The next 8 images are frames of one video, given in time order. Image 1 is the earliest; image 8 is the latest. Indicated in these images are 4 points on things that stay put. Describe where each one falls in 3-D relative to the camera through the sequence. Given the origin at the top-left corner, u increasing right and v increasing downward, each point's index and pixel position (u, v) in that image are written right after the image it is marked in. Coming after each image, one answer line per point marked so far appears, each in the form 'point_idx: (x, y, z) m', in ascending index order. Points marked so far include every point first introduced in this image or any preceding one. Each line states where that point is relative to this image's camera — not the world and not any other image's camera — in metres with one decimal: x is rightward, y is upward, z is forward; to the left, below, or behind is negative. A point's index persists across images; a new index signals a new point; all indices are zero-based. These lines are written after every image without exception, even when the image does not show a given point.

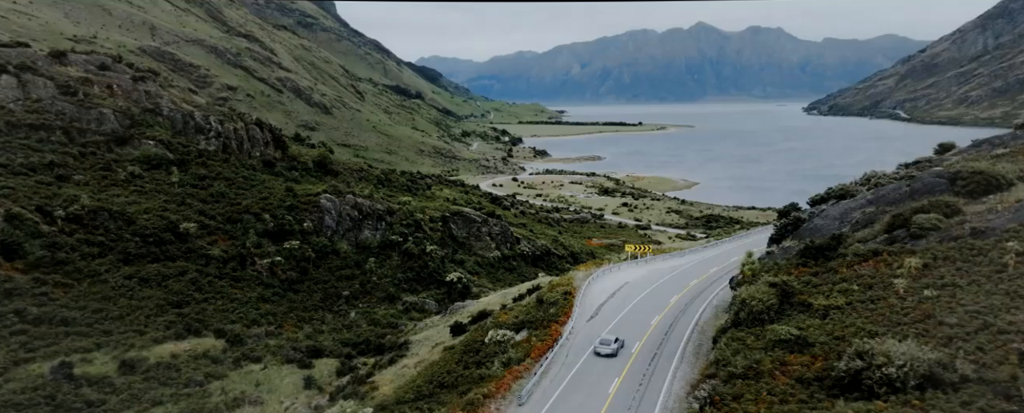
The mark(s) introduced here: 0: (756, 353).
0: (+6.9, -4.1, +18.1) m
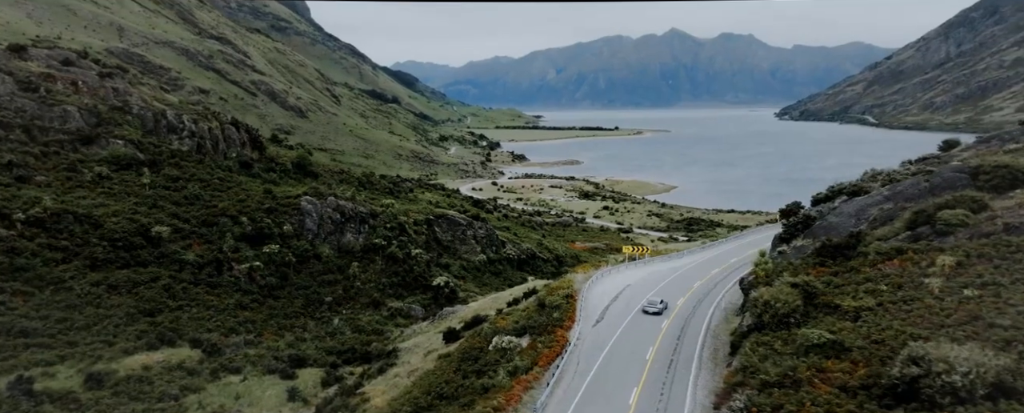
0: (+7.2, -4.0, +16.8) m
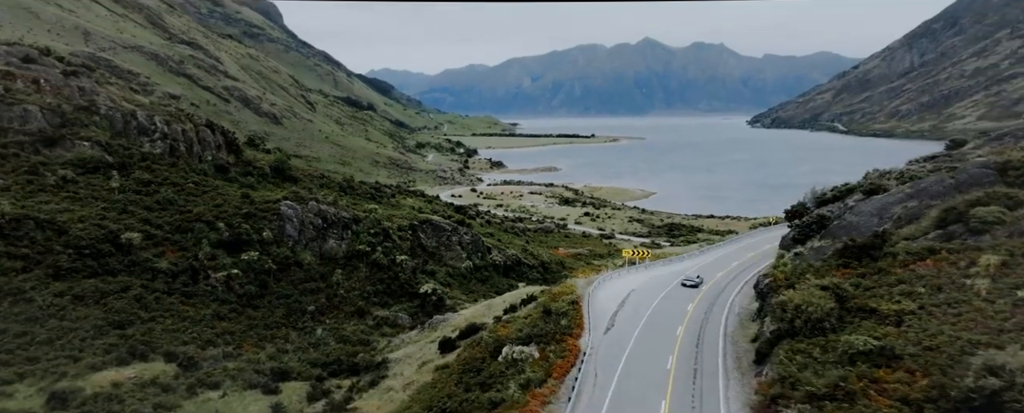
0: (+7.6, -3.8, +15.3) m
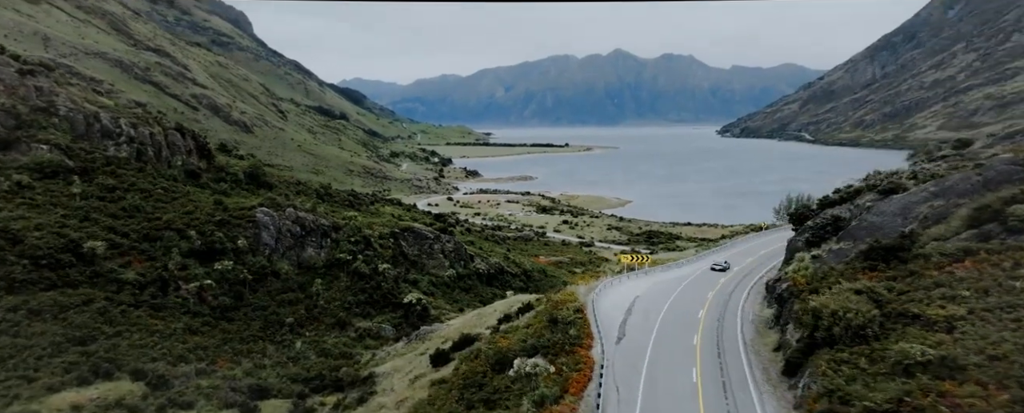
0: (+8.1, -3.7, +13.9) m
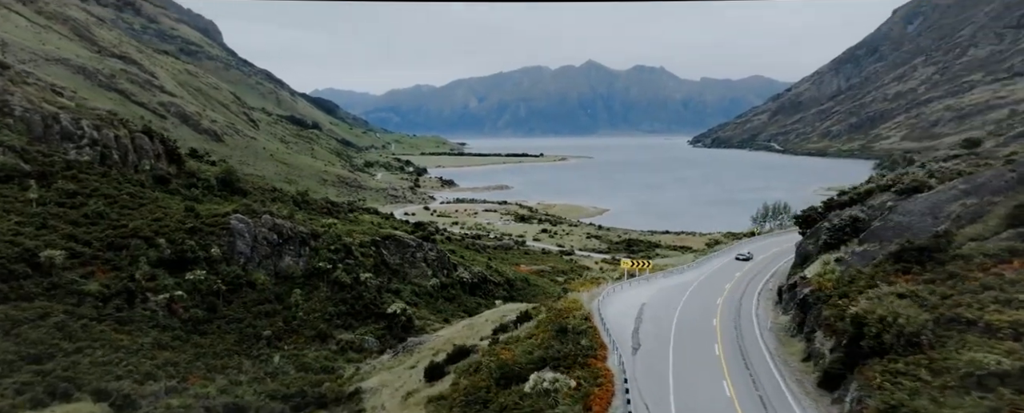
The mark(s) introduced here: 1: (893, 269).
0: (+8.6, -3.6, +12.4) m
1: (+11.5, -1.9, +19.5) m
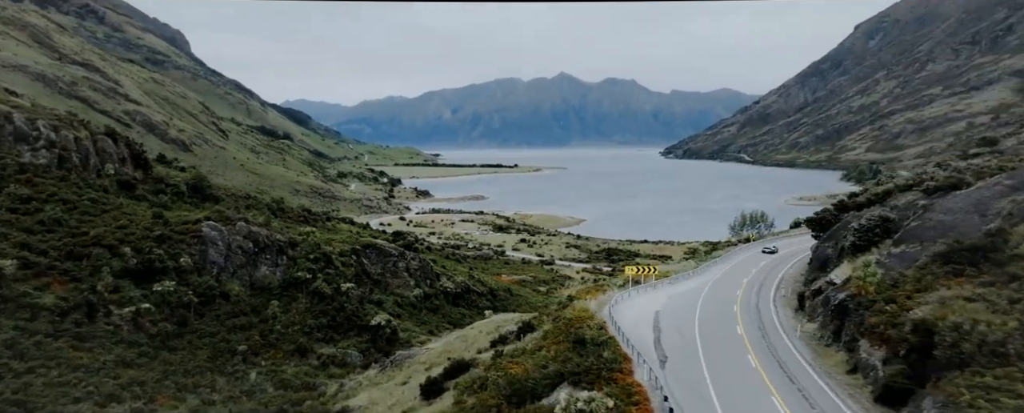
0: (+9.3, -3.4, +10.6) m
1: (+11.9, -1.7, +17.8) m
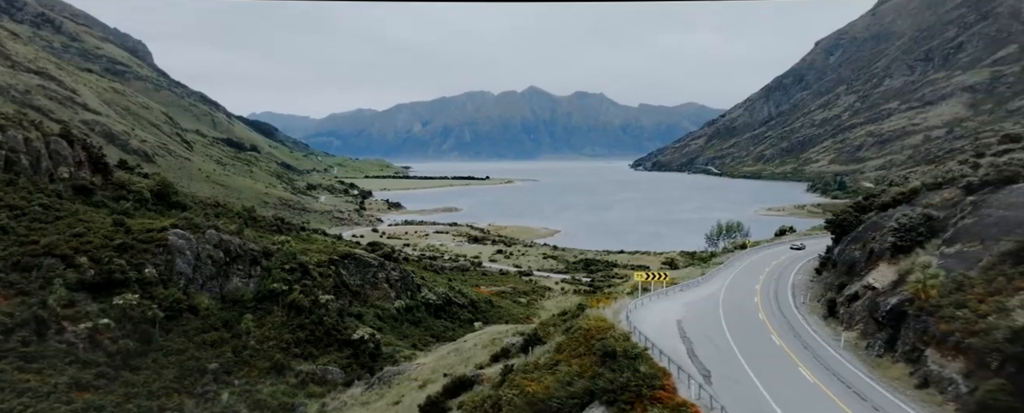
0: (+10.2, -3.0, +8.7) m
1: (+12.5, -1.5, +16.0) m
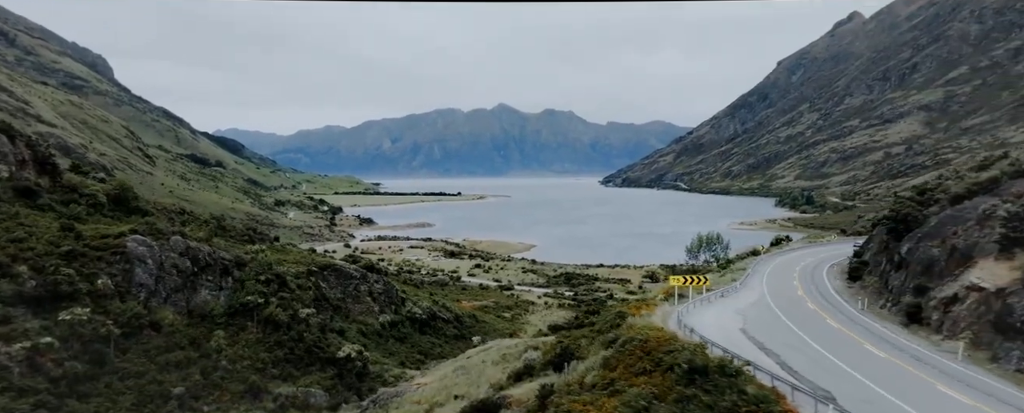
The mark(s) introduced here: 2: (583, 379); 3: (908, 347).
0: (+11.9, -2.3, +5.3) m
1: (+13.8, -1.0, +12.8) m
2: (+1.8, -4.6, +17.0) m
3: (+10.6, -3.7, +17.3) m
